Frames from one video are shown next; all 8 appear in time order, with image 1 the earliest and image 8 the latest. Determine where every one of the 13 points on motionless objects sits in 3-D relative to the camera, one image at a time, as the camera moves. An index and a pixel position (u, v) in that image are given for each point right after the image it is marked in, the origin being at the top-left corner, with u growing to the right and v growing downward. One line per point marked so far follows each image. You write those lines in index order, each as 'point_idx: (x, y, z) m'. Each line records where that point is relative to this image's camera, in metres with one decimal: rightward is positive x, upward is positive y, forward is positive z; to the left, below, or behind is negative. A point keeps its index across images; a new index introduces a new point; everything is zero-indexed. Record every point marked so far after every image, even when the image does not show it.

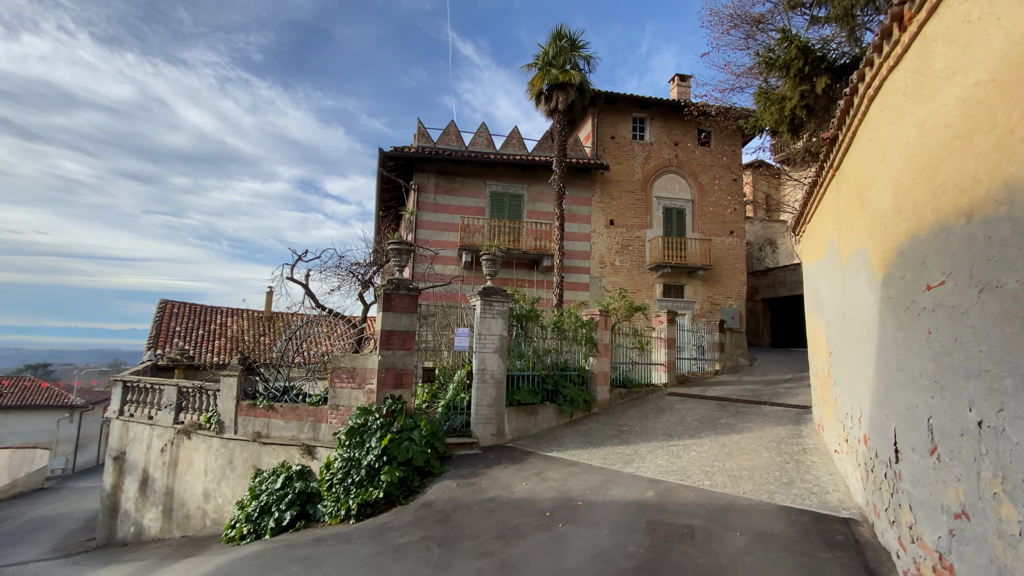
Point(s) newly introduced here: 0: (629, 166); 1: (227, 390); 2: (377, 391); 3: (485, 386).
0: (+4.1, +4.3, +16.9) m
1: (-5.5, -2.0, +9.3) m
2: (-2.3, -1.7, +8.1) m
3: (-0.5, -1.9, +8.9) m
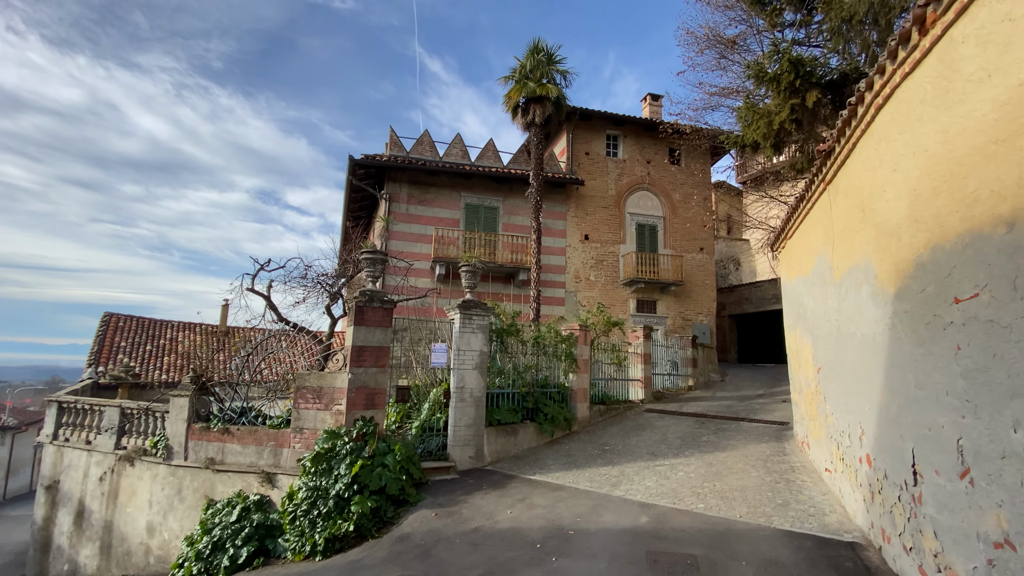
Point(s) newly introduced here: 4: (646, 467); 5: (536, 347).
0: (+3.2, +3.8, +16.9) m
1: (-5.9, -2.2, +8.4) m
2: (-2.6, -1.9, +7.5) m
3: (-0.9, -2.1, +8.4) m
4: (+2.2, -3.0, +7.9) m
5: (+0.5, -1.2, +10.0) m
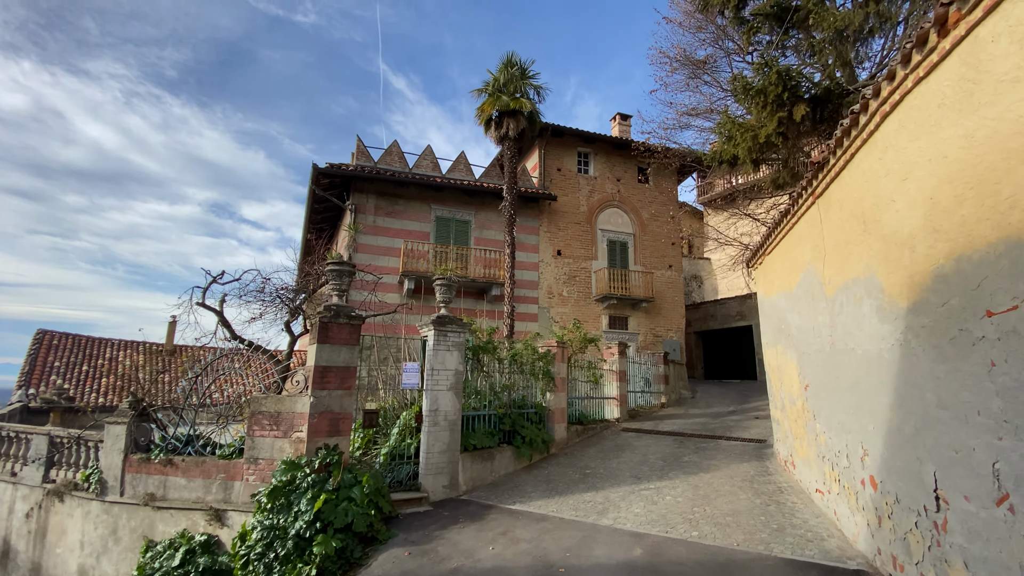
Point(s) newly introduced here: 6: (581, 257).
0: (+2.2, +3.2, +16.8) m
1: (-6.2, -2.4, +7.4) m
2: (-2.9, -2.1, +6.7) m
3: (-1.2, -2.3, +7.8) m
4: (+1.9, -3.2, +7.5) m
5: (0.0, -1.5, +9.5) m
6: (+2.4, +1.1, +16.4) m
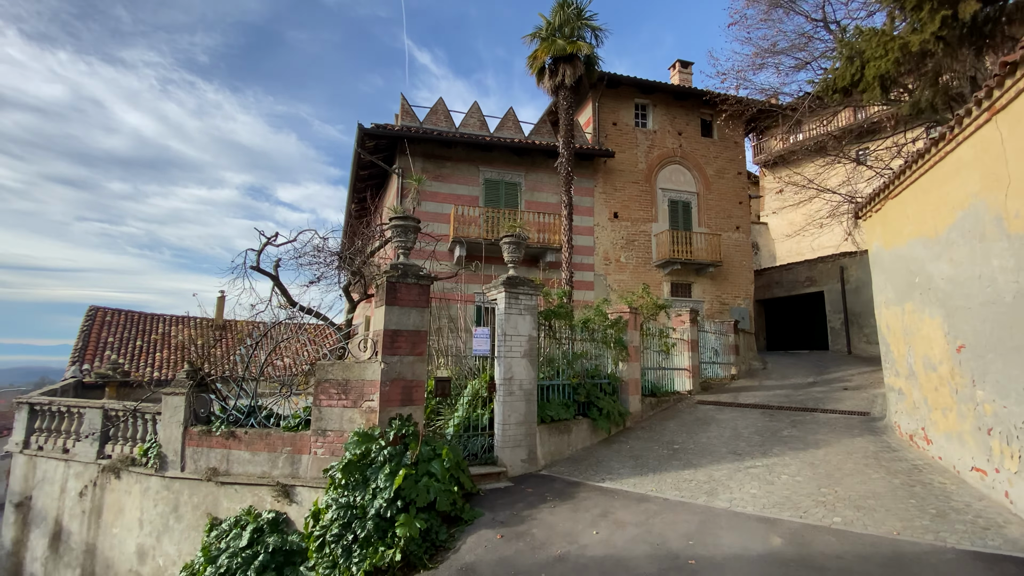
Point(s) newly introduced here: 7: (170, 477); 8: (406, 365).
0: (+3.9, +4.3, +15.5) m
1: (-5.0, -1.8, +7.0) m
2: (-1.7, -1.6, +6.1) m
3: (0.0, -1.7, +7.1) m
4: (+3.1, -2.5, +6.7) m
5: (+1.3, -0.8, +8.7) m
6: (+4.1, +2.2, +15.3) m
7: (-4.9, -2.7, +6.9) m
8: (-1.4, -1.0, +6.3) m
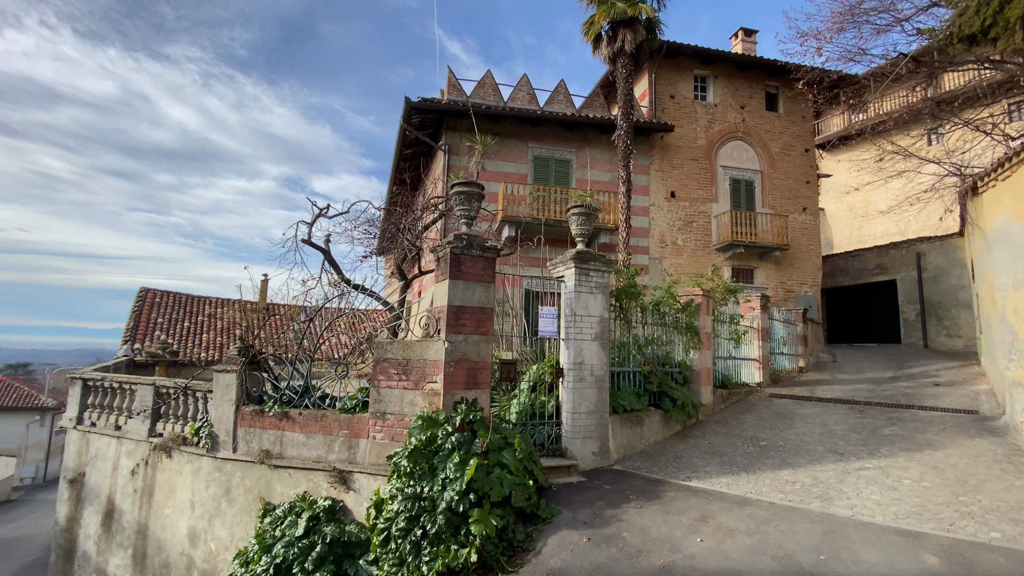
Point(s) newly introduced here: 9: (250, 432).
0: (+5.4, +4.8, +14.5) m
1: (-4.0, -1.4, +6.7) m
2: (-0.8, -1.2, +5.6) m
3: (+1.0, -1.3, +6.5) m
4: (+4.0, -2.2, +5.8) m
5: (+2.4, -0.4, +7.9) m
6: (+5.6, +2.7, +14.3) m
7: (-4.0, -2.3, +6.6) m
8: (-0.5, -0.7, +5.8) m
9: (-3.5, -1.9, +6.5) m
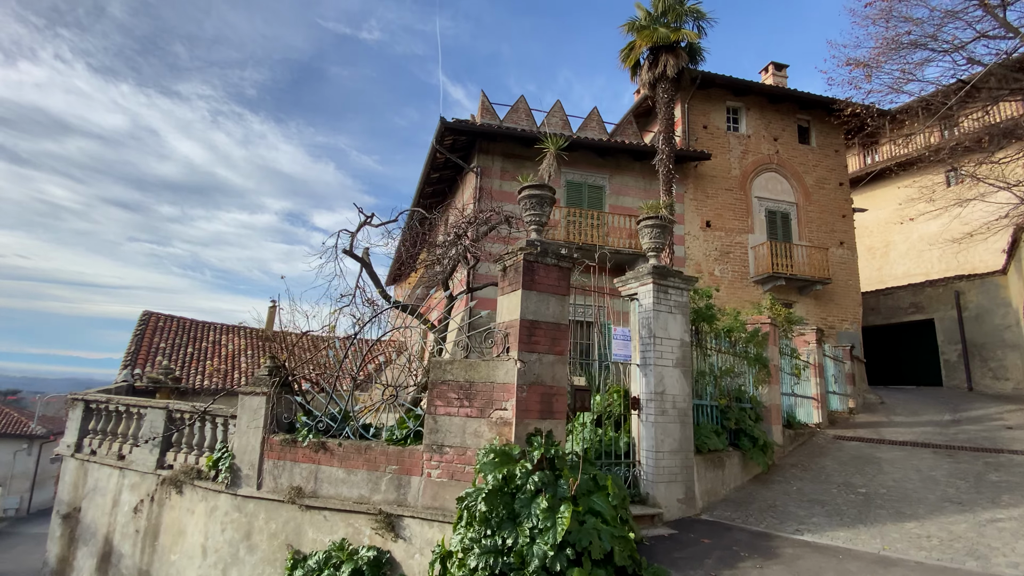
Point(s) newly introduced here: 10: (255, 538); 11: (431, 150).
0: (+6.3, +3.8, +14.2) m
1: (-3.2, -1.6, +5.8) m
2: (0.0, -1.3, +4.8) m
3: (+1.8, -1.6, +5.7) m
4: (+4.8, -2.5, +5.0) m
5: (+3.2, -0.8, +7.2) m
6: (+6.4, +1.7, +13.8) m
7: (-3.2, -2.5, +5.7) m
8: (+0.4, -0.8, +5.0) m
9: (-2.7, -2.1, +5.6) m
10: (-3.0, -2.9, +5.5) m
11: (-2.1, +3.6, +12.5) m
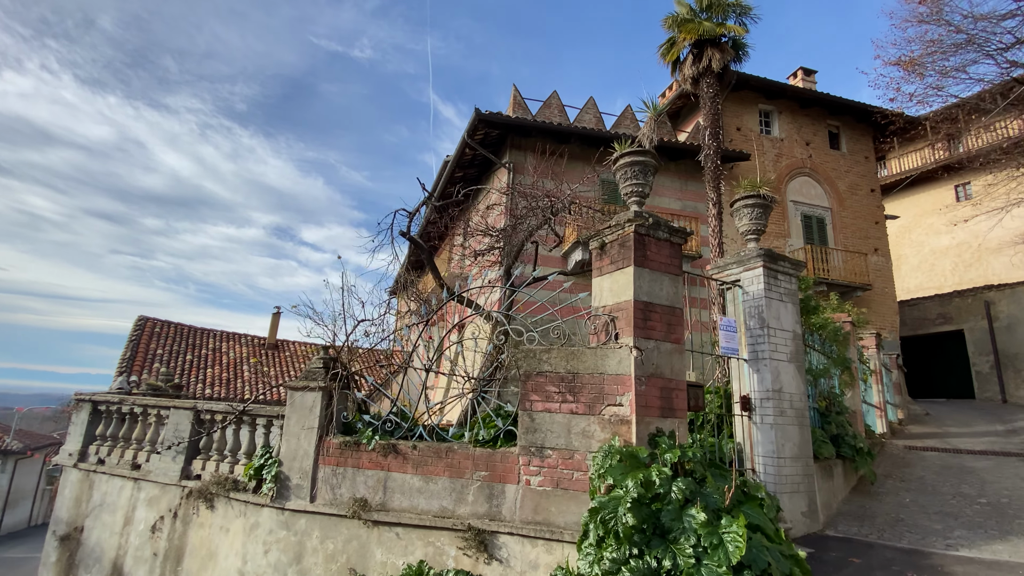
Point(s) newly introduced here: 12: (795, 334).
0: (+7.1, +3.6, +13.8) m
1: (-2.2, -1.3, +5.0) m
2: (+1.1, -1.1, +4.0) m
3: (+2.8, -1.4, +5.0) m
4: (+5.8, -2.3, +4.3) m
5: (+4.2, -0.7, +6.5) m
6: (+7.3, +1.5, +13.3) m
7: (-2.2, -2.2, +4.8) m
8: (+1.4, -0.6, +4.3) m
9: (-1.7, -1.8, +4.7) m
10: (-2.0, -2.6, +4.6) m
11: (-1.3, +3.6, +11.9) m
12: (+3.1, -0.5, +5.3) m
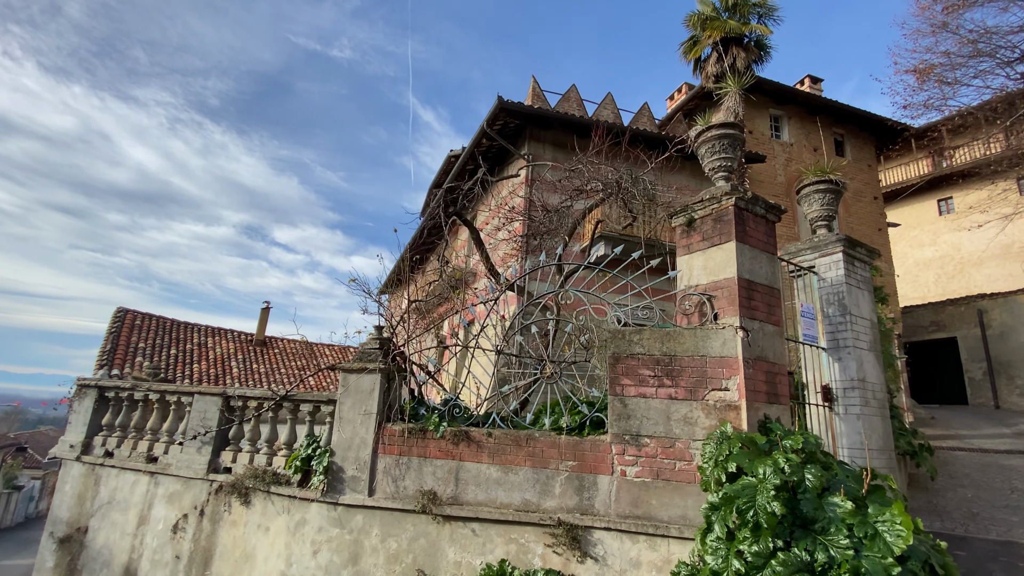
0: (+7.5, +3.6, +13.9) m
1: (-1.5, -1.1, +4.5) m
2: (+1.8, -0.9, +3.7) m
3: (+3.5, -1.2, +4.7) m
4: (+6.6, -2.2, +4.2) m
5: (+4.9, -0.6, +6.4) m
6: (+7.6, +1.5, +13.4) m
7: (-1.5, -2.0, +4.3) m
8: (+2.2, -0.4, +4.0) m
9: (-1.0, -1.6, +4.3) m
10: (-1.3, -2.4, +4.2) m
11: (-0.8, +3.7, +11.6) m
12: (+3.8, -0.4, +5.1) m
